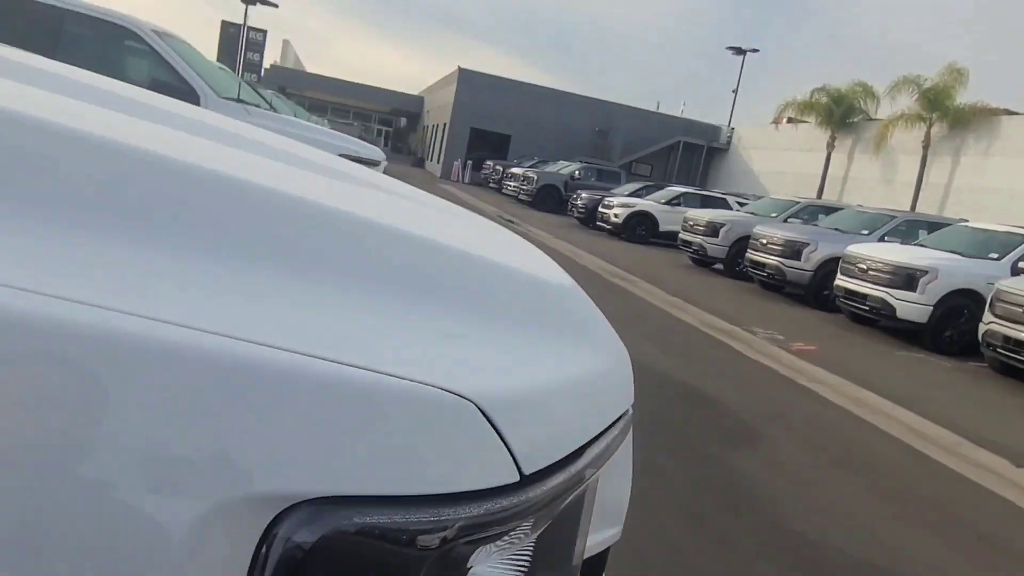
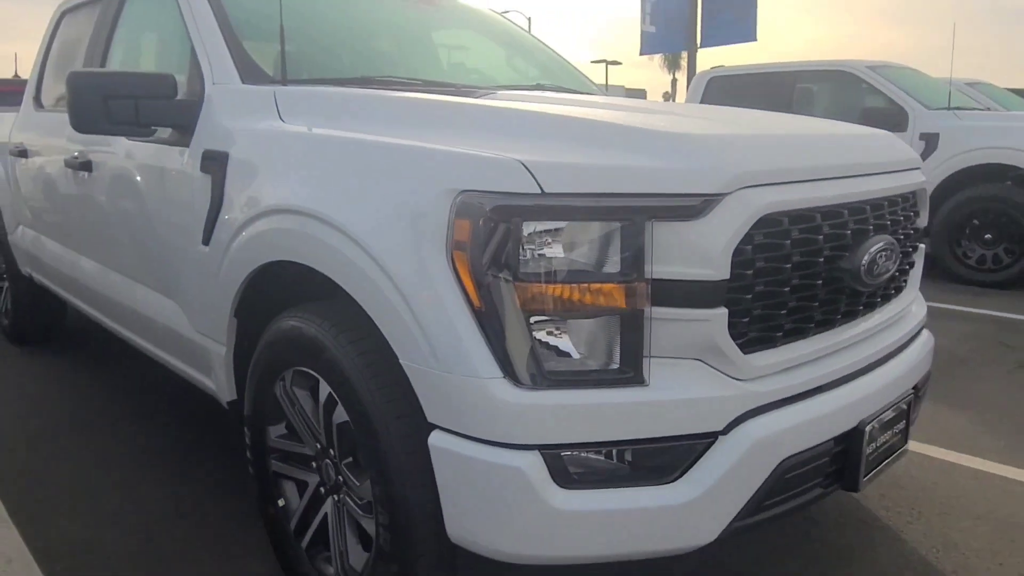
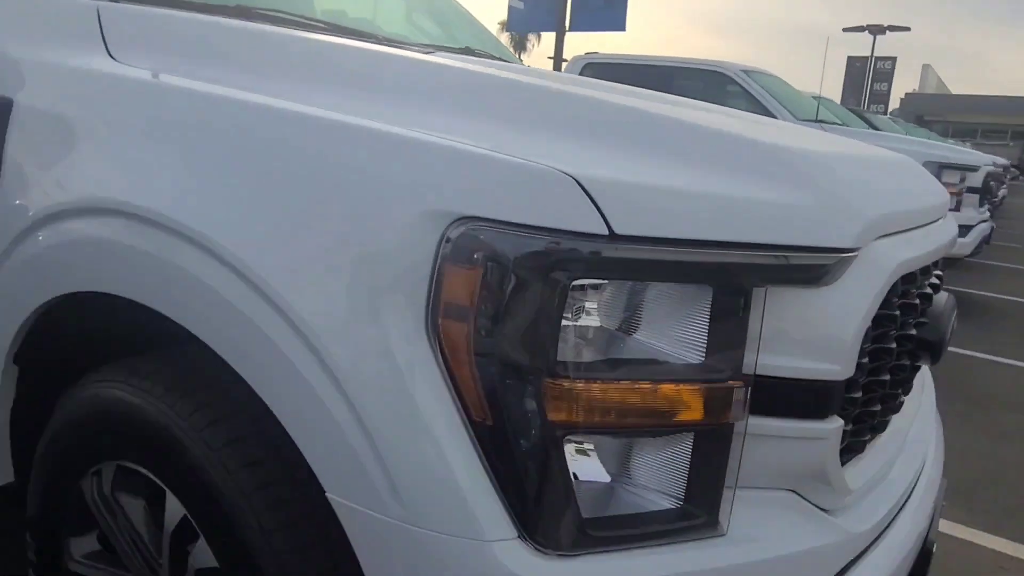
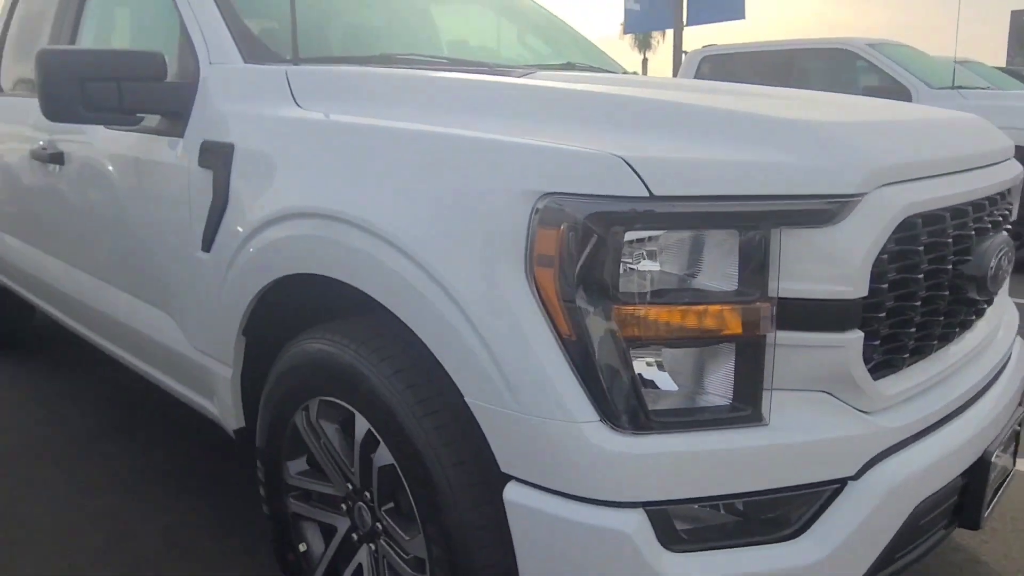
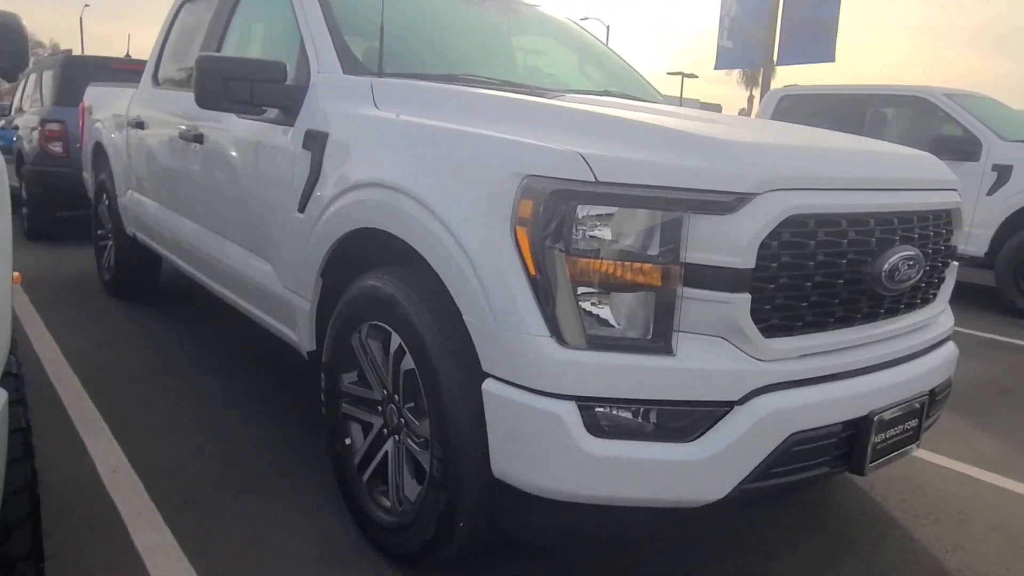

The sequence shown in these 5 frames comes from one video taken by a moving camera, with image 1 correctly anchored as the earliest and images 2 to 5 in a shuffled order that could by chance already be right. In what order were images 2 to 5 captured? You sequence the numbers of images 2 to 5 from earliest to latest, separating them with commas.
3, 4, 2, 5
